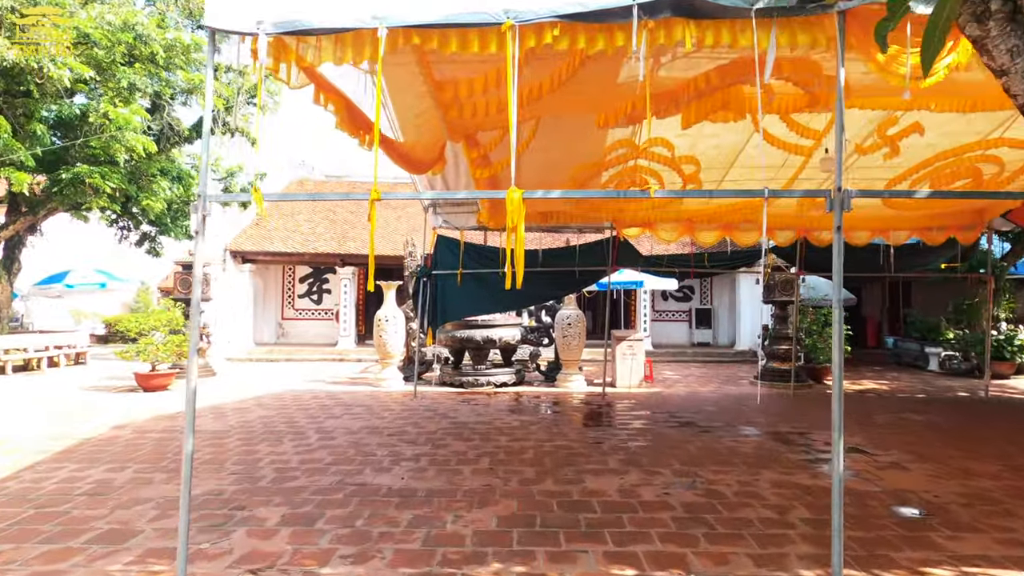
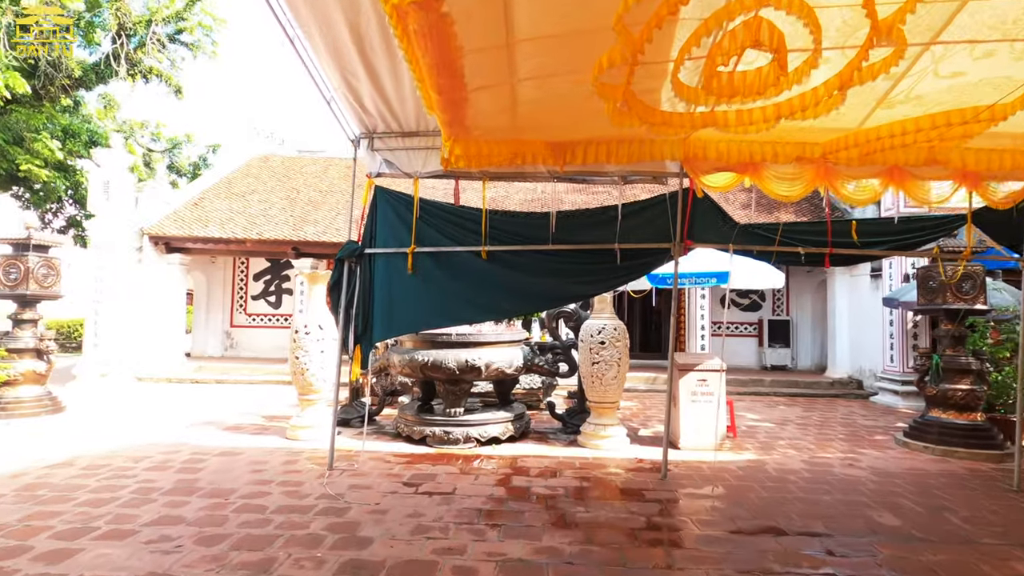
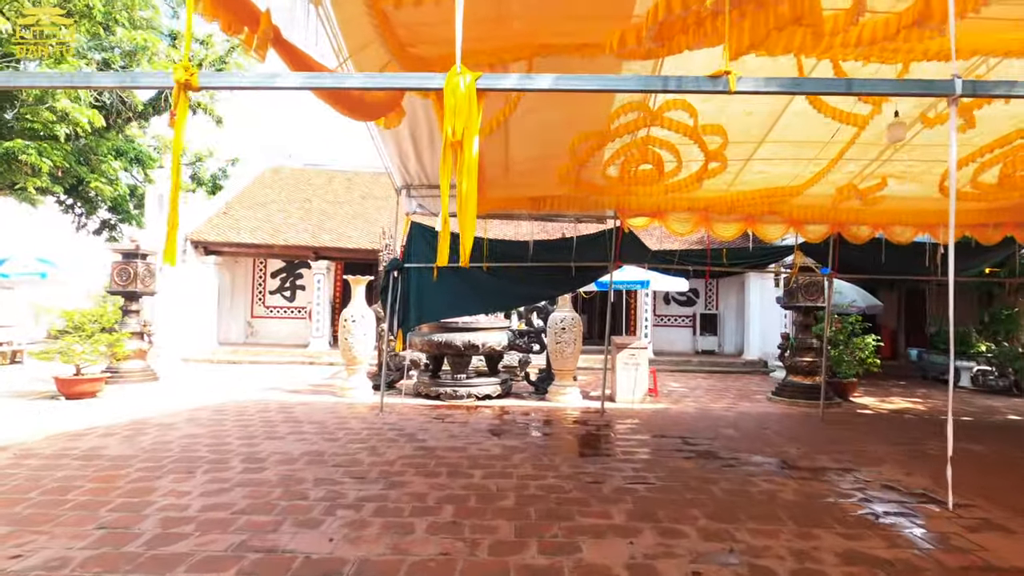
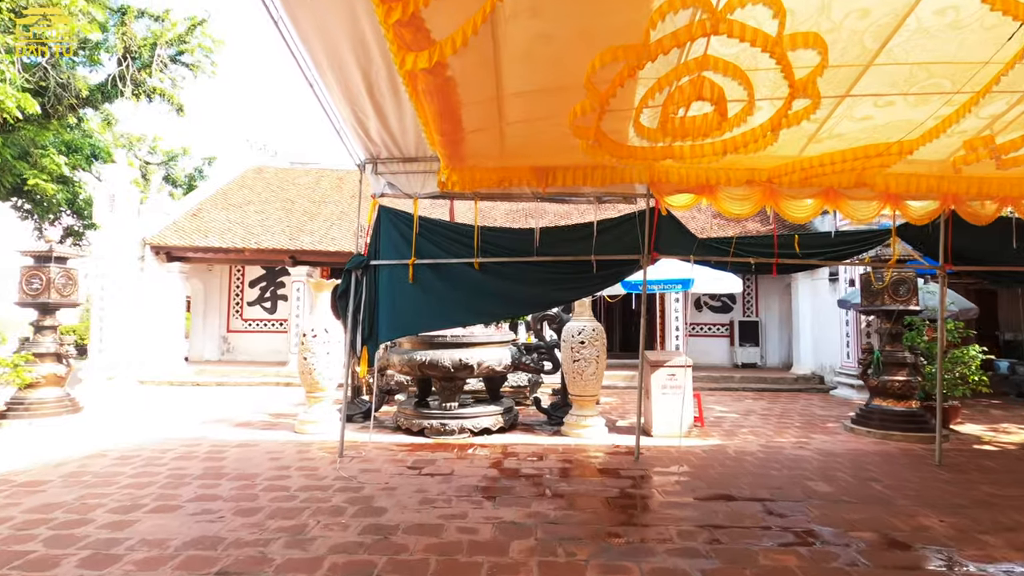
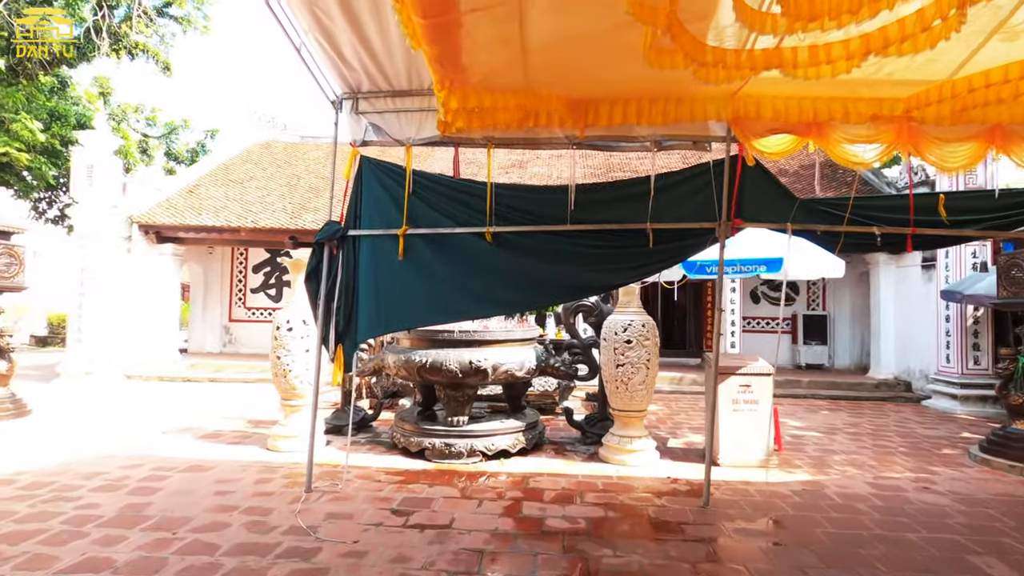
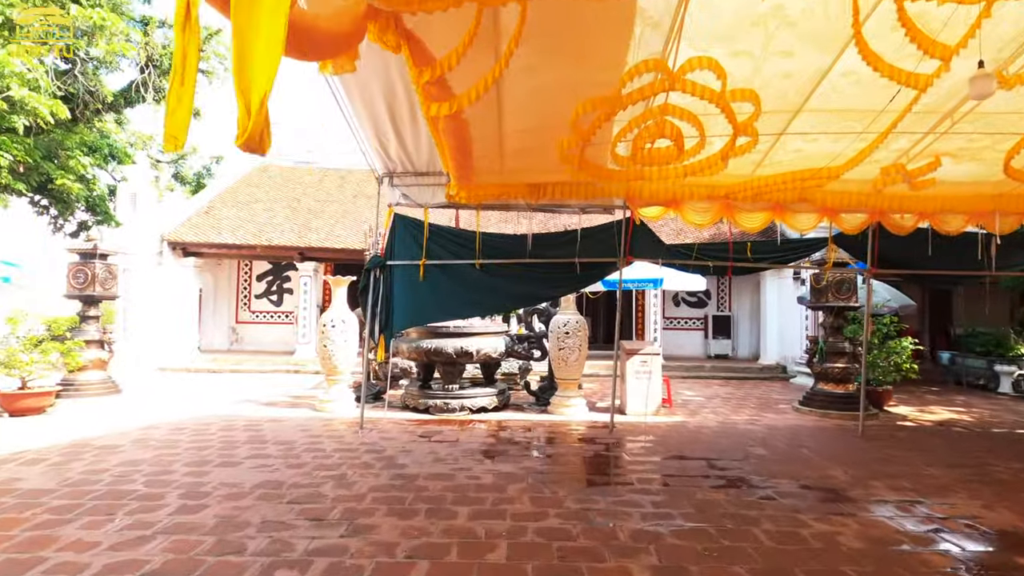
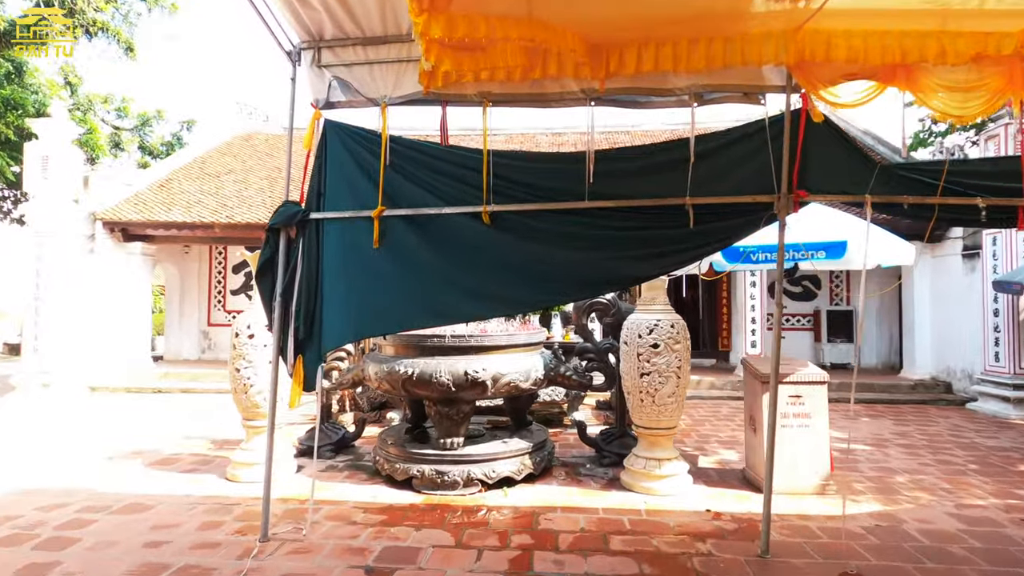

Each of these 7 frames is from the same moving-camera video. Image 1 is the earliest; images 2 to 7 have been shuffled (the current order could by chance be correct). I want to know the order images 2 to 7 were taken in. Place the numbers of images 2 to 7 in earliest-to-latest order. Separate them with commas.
3, 6, 4, 2, 5, 7
